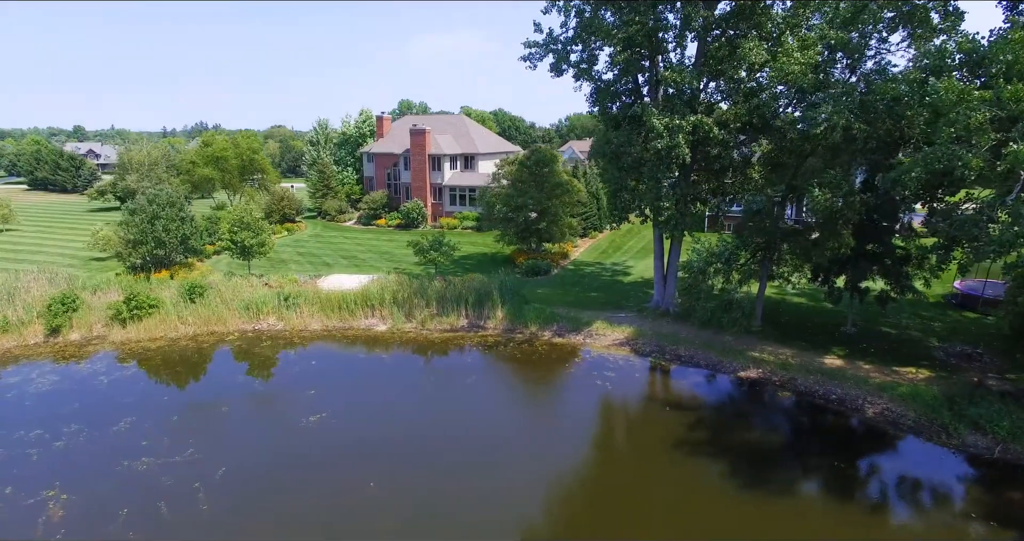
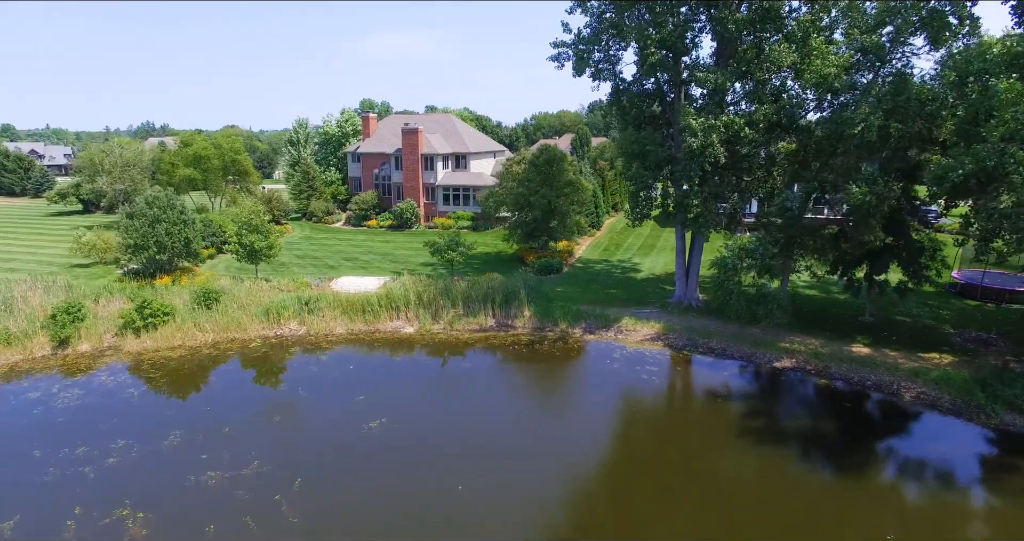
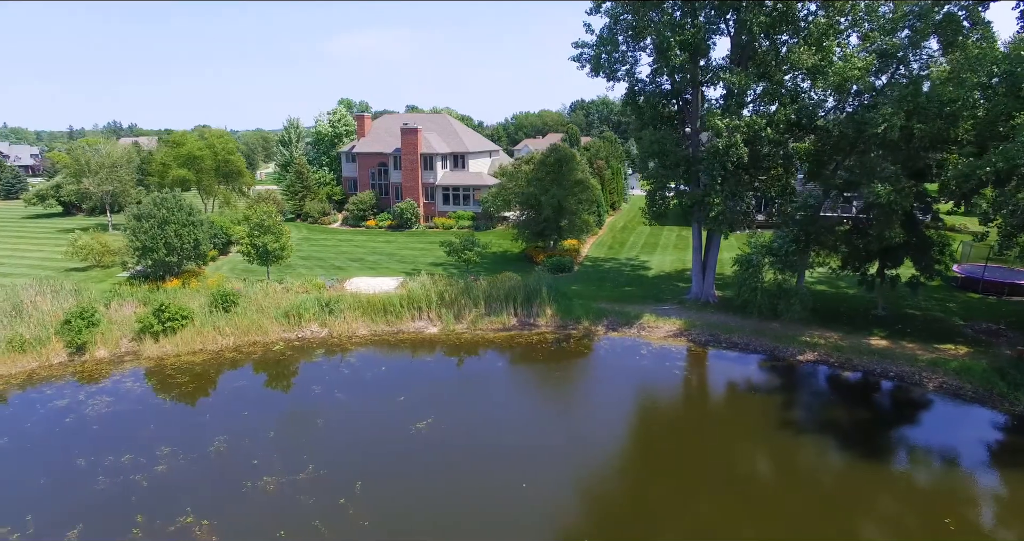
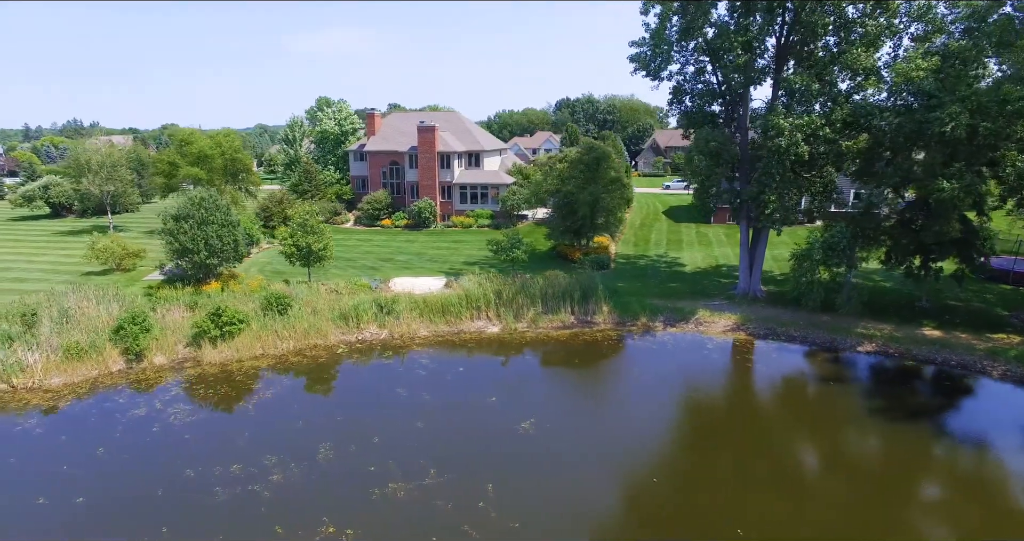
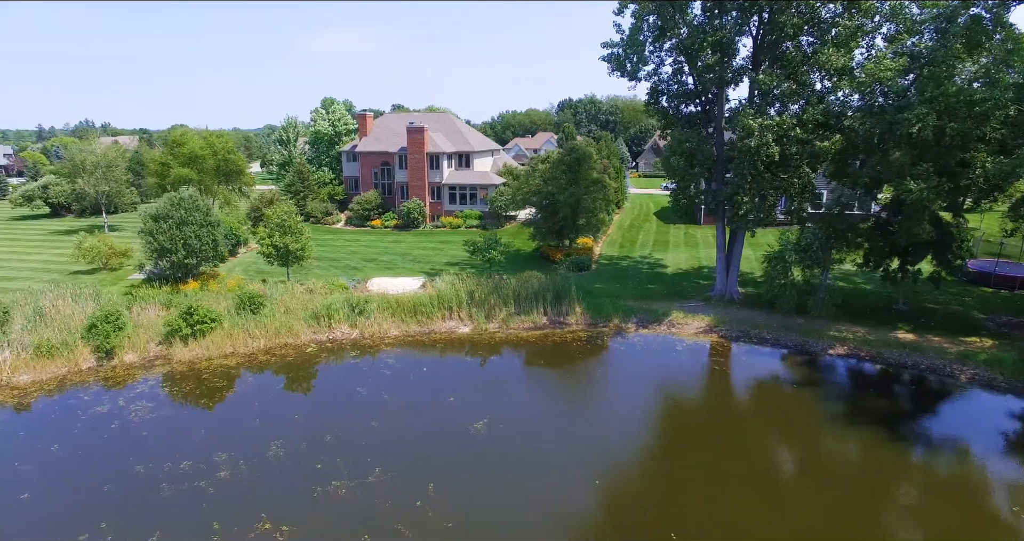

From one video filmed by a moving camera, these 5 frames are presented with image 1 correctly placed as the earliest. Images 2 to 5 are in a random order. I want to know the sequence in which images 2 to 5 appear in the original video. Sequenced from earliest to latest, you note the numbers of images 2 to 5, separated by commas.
2, 3, 5, 4
